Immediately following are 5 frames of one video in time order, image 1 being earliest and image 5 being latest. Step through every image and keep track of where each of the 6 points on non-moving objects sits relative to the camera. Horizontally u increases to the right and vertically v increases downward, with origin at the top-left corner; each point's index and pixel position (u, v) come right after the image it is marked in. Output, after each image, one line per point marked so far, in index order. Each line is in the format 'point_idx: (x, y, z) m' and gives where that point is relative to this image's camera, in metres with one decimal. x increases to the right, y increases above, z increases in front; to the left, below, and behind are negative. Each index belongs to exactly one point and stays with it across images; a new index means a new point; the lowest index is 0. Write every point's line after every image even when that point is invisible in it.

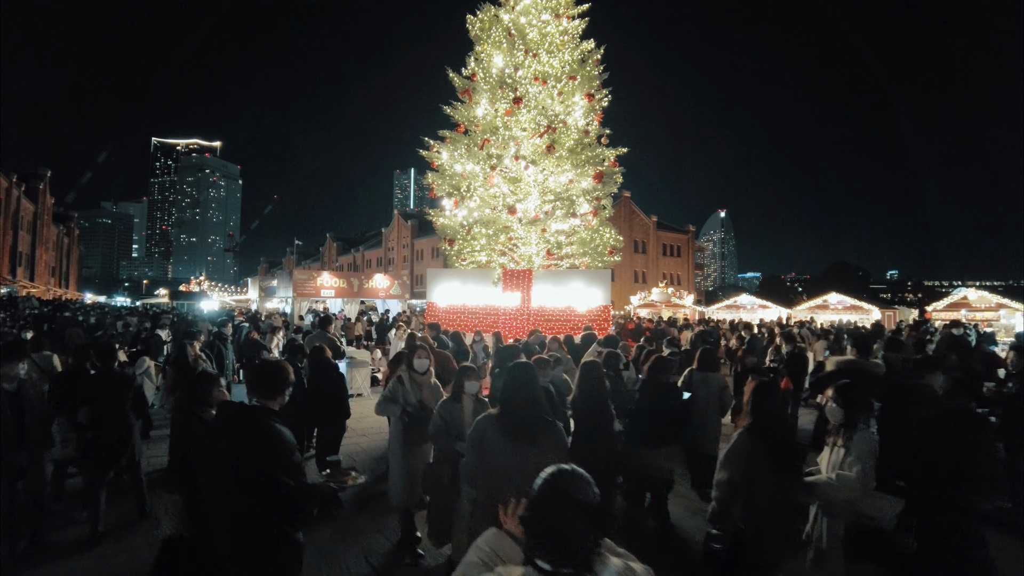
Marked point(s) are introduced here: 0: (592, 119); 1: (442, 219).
0: (+2.0, +4.1, +17.0) m
1: (-1.7, +1.7, +17.3) m
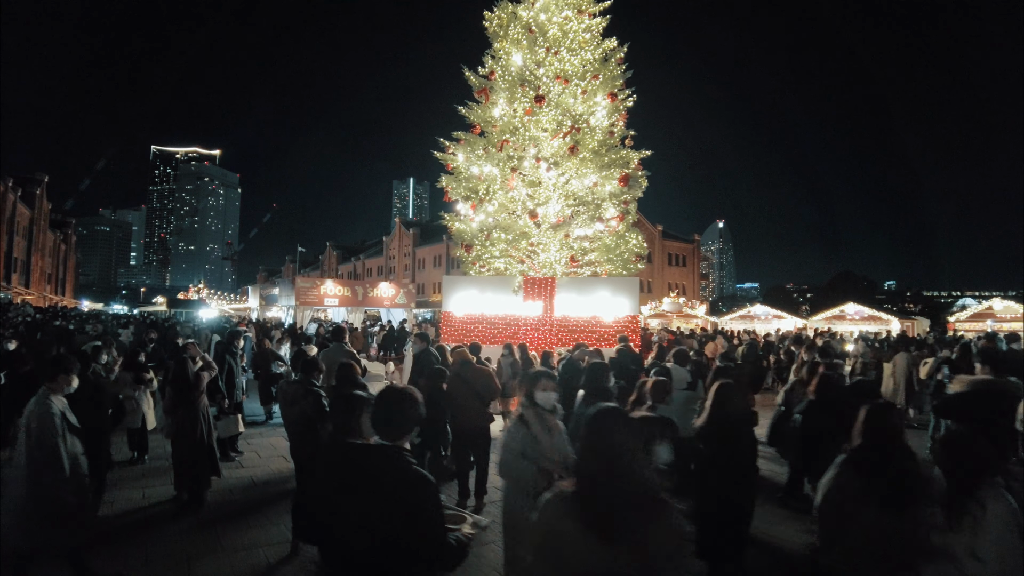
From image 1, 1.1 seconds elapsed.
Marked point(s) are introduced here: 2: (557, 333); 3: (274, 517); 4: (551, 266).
0: (+2.4, +3.9, +16.2) m
1: (-1.3, +1.5, +16.4) m
2: (+1.0, -0.9, +14.5) m
3: (-2.1, -2.1, +6.3) m
4: (+0.9, +0.5, +16.2) m
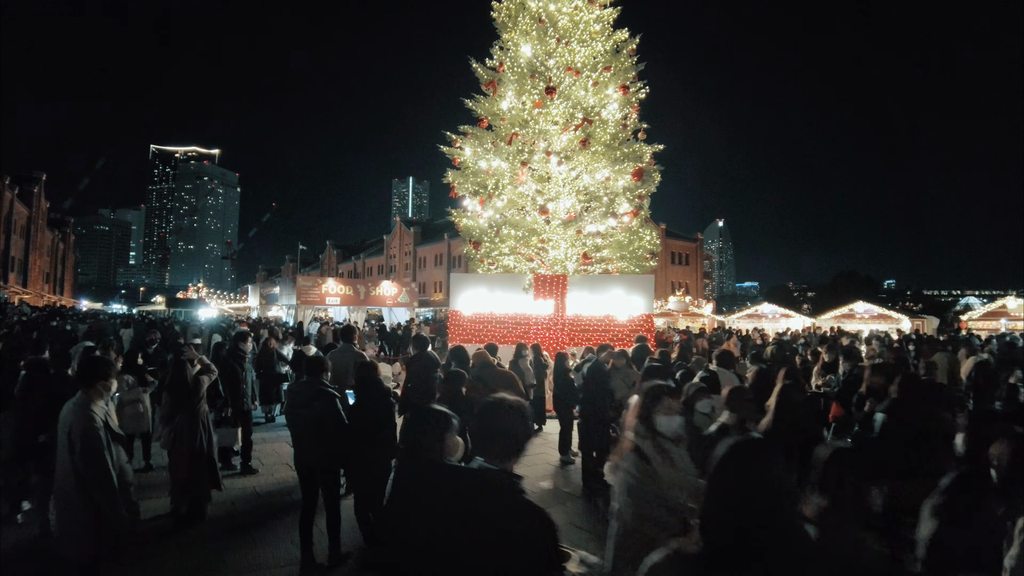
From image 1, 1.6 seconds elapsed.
0: (+2.6, +4.0, +15.7) m
1: (-1.1, +1.6, +15.9) m
2: (+1.2, -0.9, +14.0) m
3: (-1.9, -2.0, +5.8) m
4: (+1.1, +0.6, +15.7) m
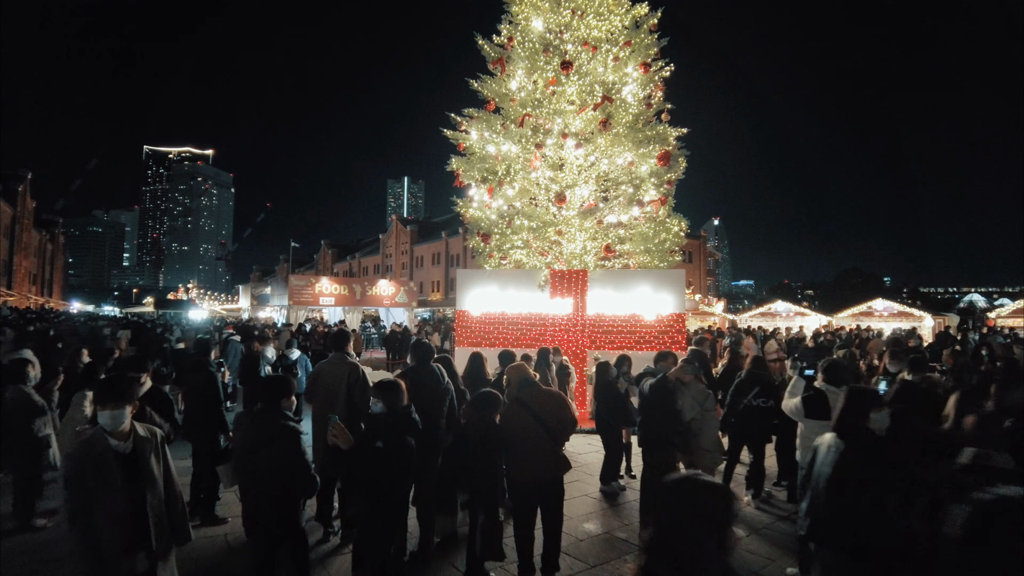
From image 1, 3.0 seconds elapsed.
0: (+2.8, +4.0, +14.2) m
1: (-0.8, +1.6, +14.5) m
2: (+1.4, -0.8, +12.6) m
3: (-1.6, -2.0, +4.3) m
4: (+1.4, +0.6, +14.3) m
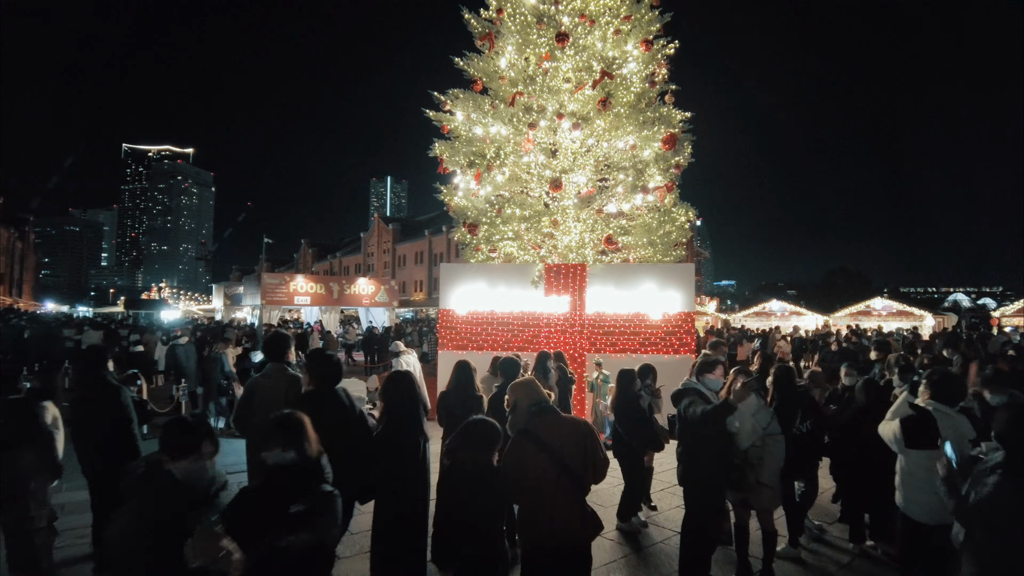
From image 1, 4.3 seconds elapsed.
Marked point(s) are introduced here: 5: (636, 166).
0: (+2.6, +4.1, +13.0) m
1: (-1.1, +1.7, +13.2) m
2: (+1.3, -0.8, +11.3) m
3: (-1.6, -1.9, +3.0) m
4: (+1.2, +0.7, +13.0) m
5: (+2.3, +2.2, +12.8) m
